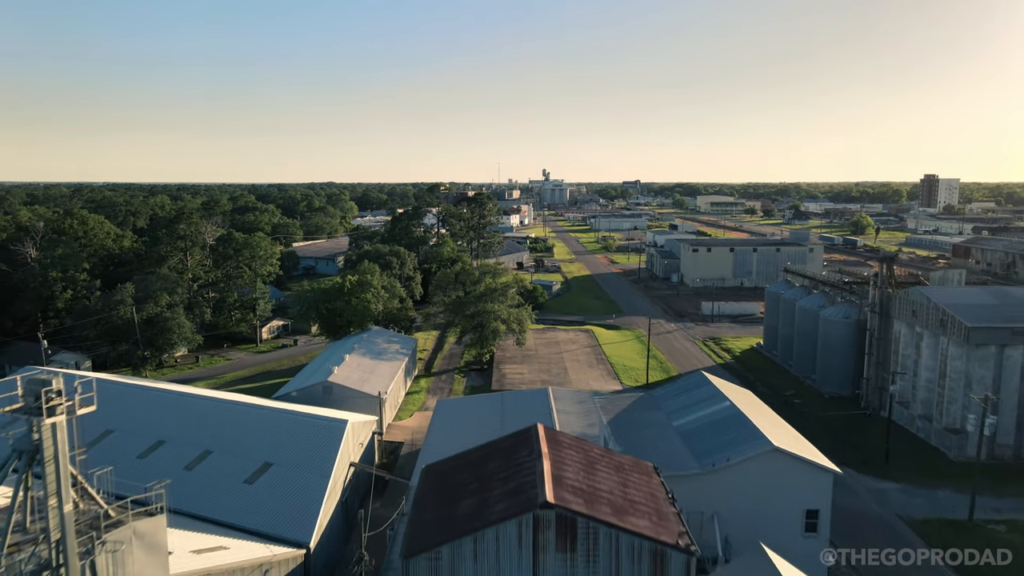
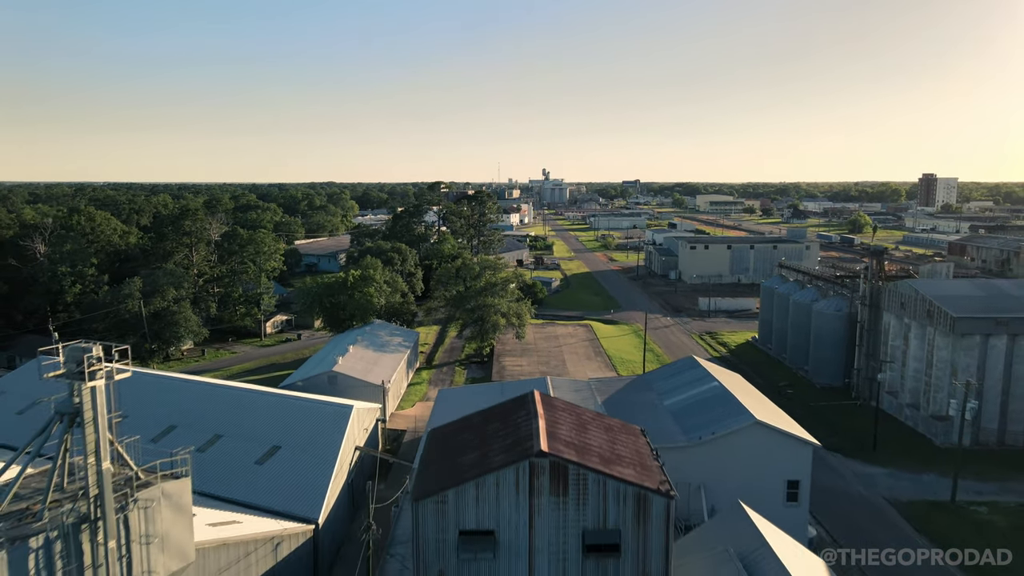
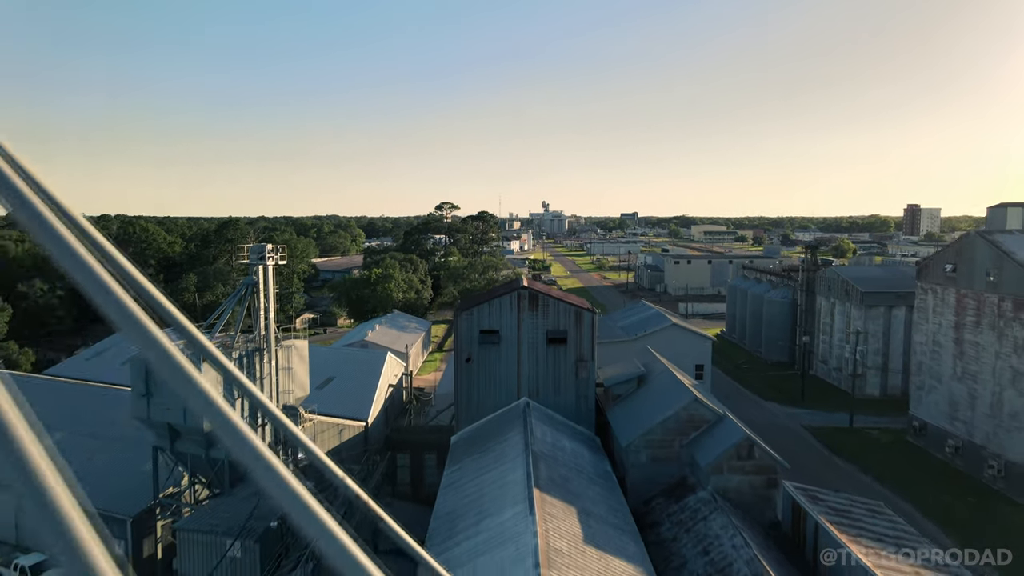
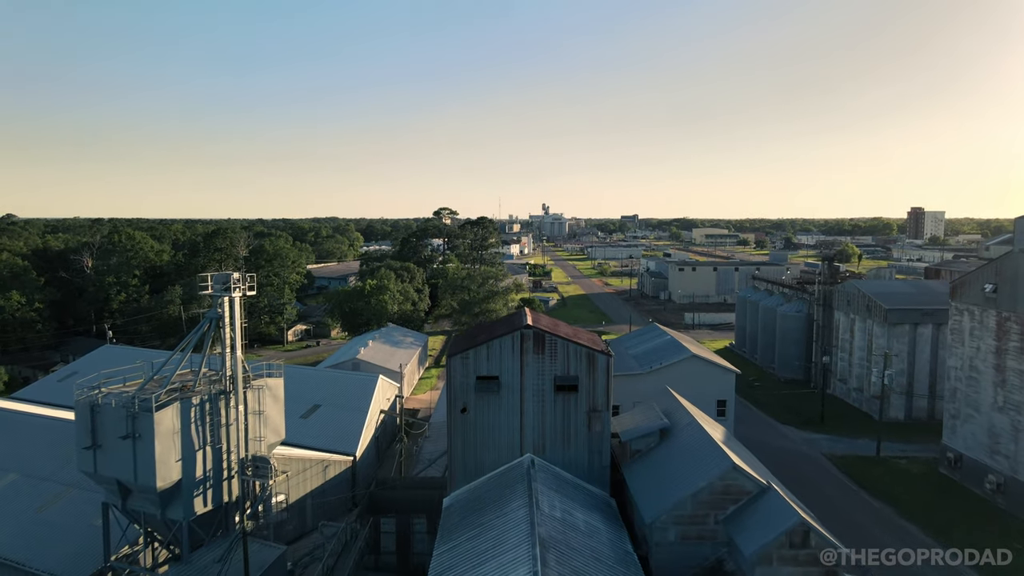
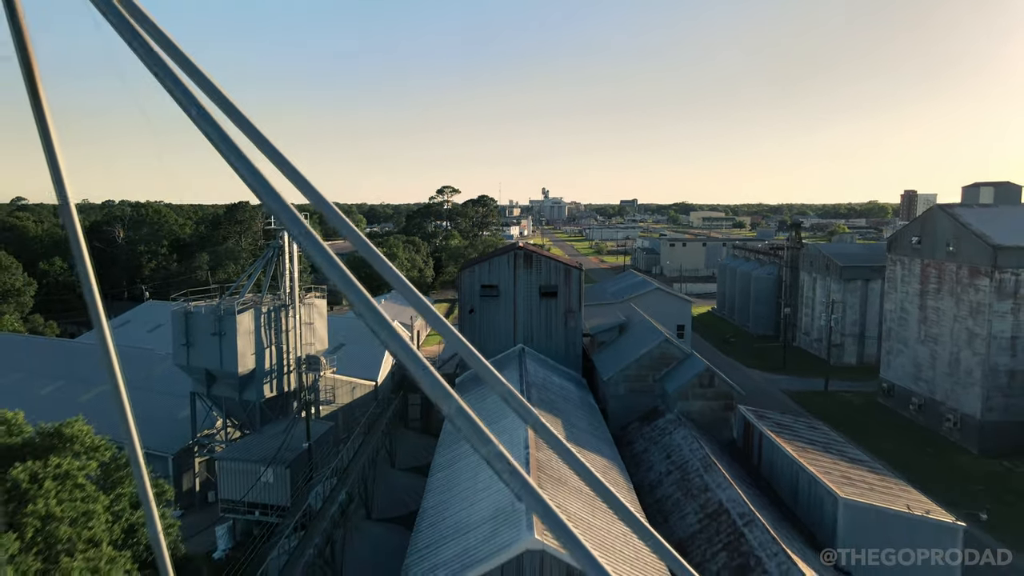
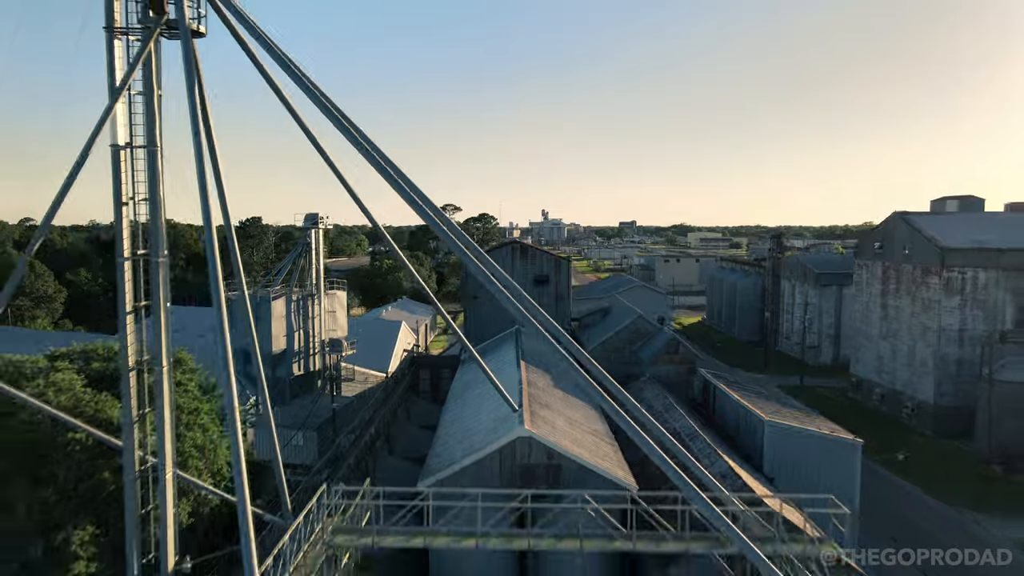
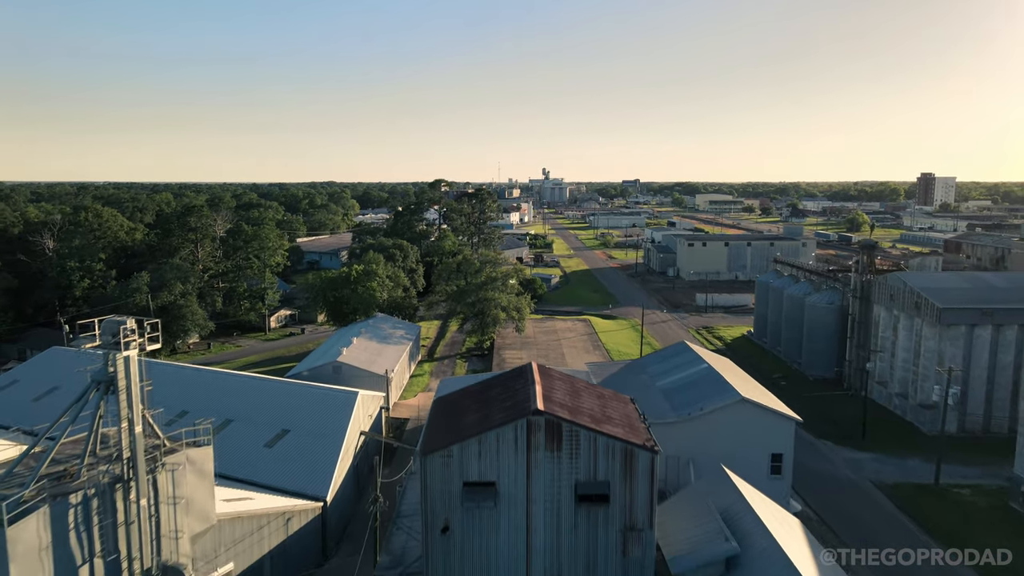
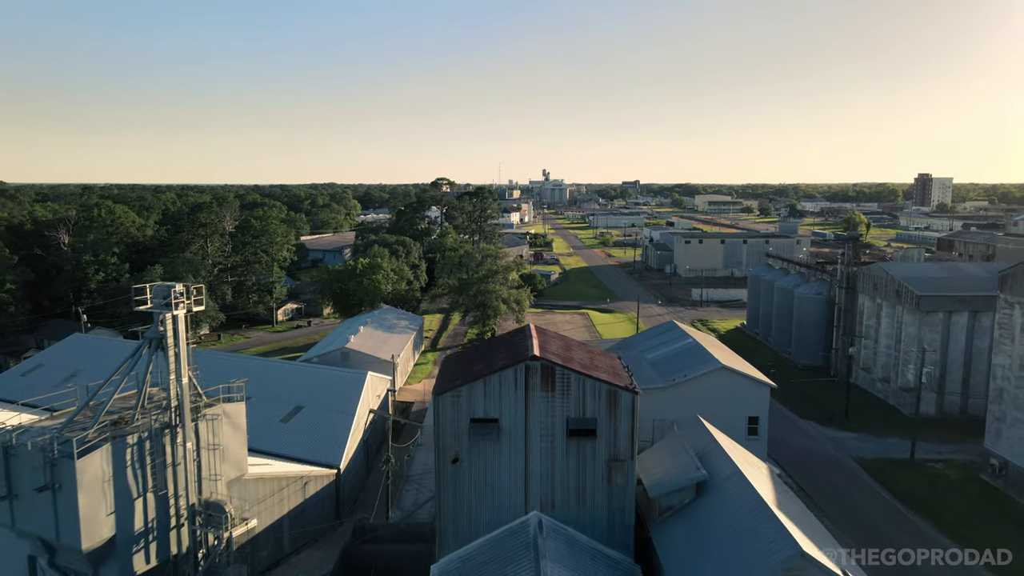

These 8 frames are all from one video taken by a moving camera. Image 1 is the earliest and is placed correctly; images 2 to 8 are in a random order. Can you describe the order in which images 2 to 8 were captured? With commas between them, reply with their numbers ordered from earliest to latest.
2, 7, 8, 4, 3, 5, 6
